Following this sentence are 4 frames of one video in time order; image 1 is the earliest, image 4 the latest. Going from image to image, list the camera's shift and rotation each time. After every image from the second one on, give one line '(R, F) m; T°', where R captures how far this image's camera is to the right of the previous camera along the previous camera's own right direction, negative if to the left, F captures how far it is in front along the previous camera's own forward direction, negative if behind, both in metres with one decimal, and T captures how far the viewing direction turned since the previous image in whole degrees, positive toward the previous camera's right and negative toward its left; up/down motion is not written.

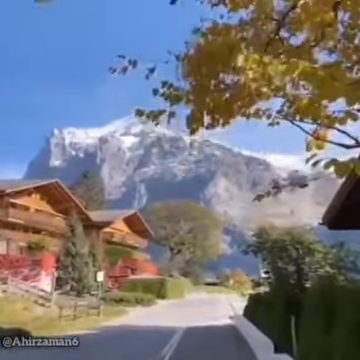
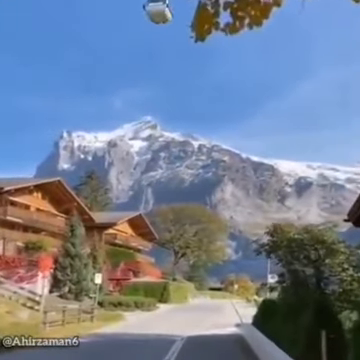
(0.0, +1.2) m; -1°
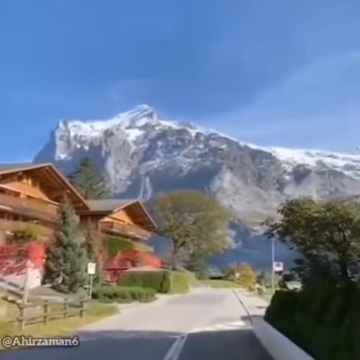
(0.0, +1.3) m; 0°
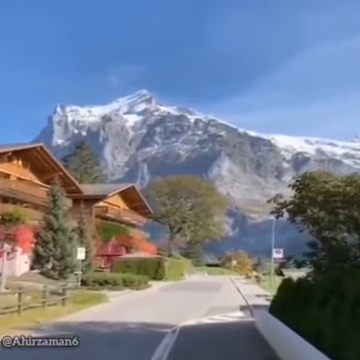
(0.0, +1.0) m; 0°
